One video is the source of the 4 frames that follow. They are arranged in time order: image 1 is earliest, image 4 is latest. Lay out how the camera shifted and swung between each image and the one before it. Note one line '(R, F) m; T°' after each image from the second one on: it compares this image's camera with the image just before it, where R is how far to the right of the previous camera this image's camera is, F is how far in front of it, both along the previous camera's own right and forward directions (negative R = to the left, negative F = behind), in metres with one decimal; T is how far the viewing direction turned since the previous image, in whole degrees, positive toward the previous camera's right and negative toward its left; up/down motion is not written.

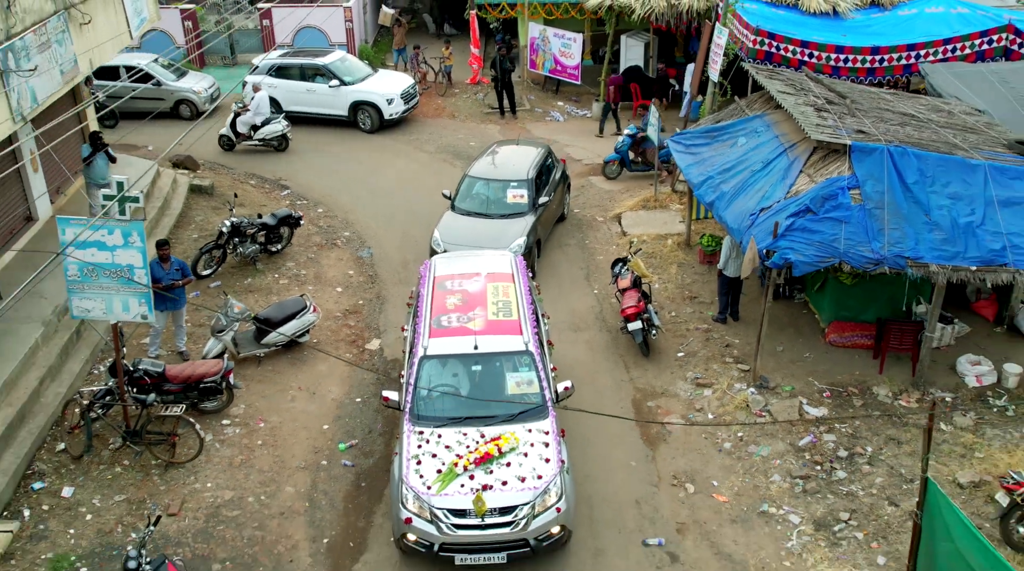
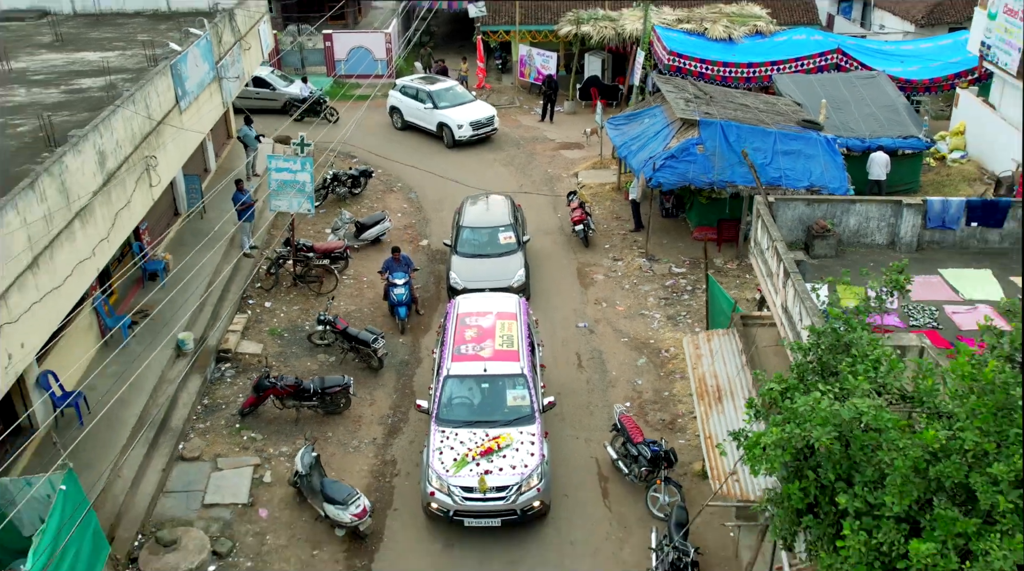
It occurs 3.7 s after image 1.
(-0.2, -8.4) m; +1°
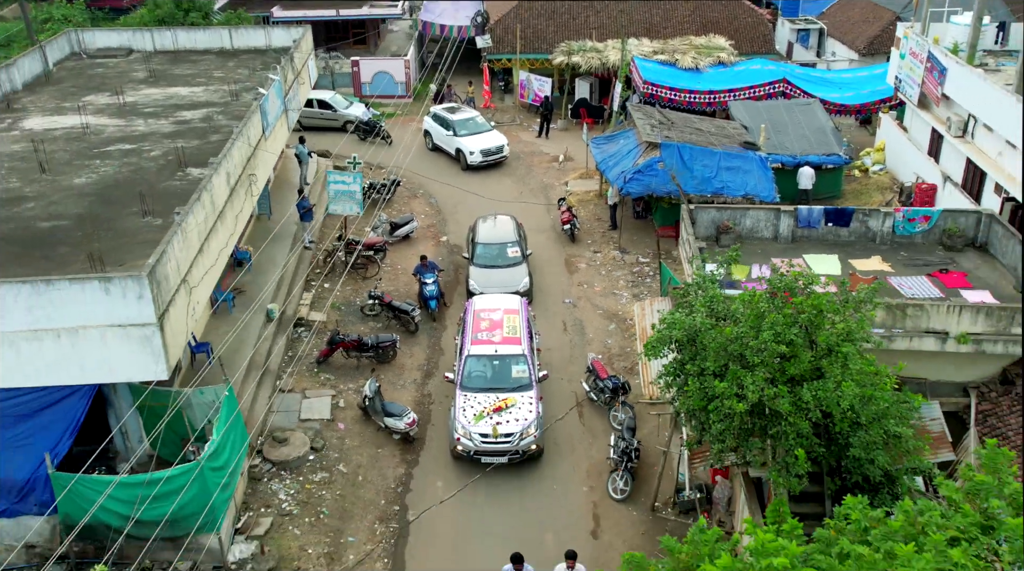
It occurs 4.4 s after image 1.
(-0.1, -5.6) m; 0°
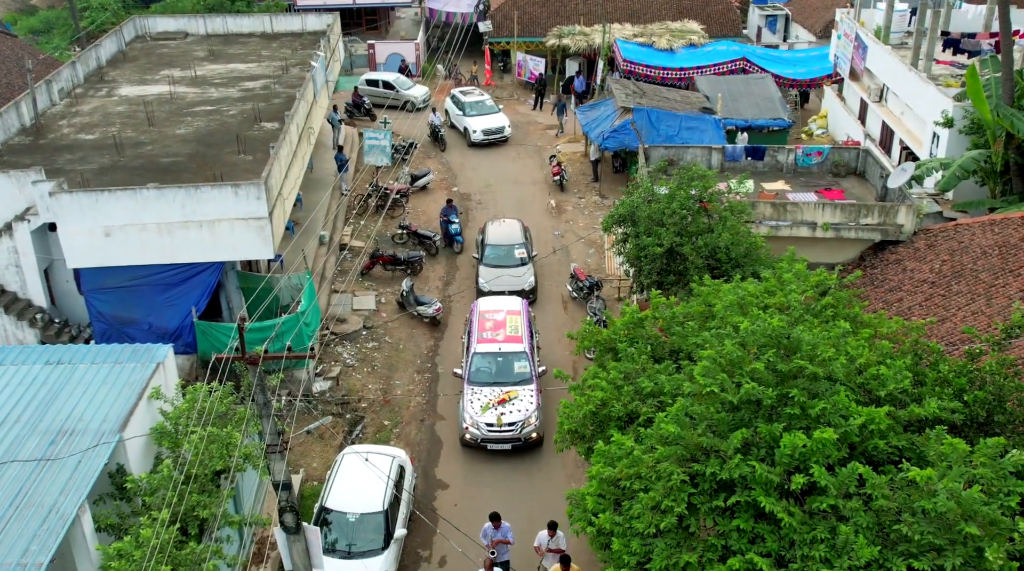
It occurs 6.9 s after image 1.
(0.0, -6.1) m; 0°
